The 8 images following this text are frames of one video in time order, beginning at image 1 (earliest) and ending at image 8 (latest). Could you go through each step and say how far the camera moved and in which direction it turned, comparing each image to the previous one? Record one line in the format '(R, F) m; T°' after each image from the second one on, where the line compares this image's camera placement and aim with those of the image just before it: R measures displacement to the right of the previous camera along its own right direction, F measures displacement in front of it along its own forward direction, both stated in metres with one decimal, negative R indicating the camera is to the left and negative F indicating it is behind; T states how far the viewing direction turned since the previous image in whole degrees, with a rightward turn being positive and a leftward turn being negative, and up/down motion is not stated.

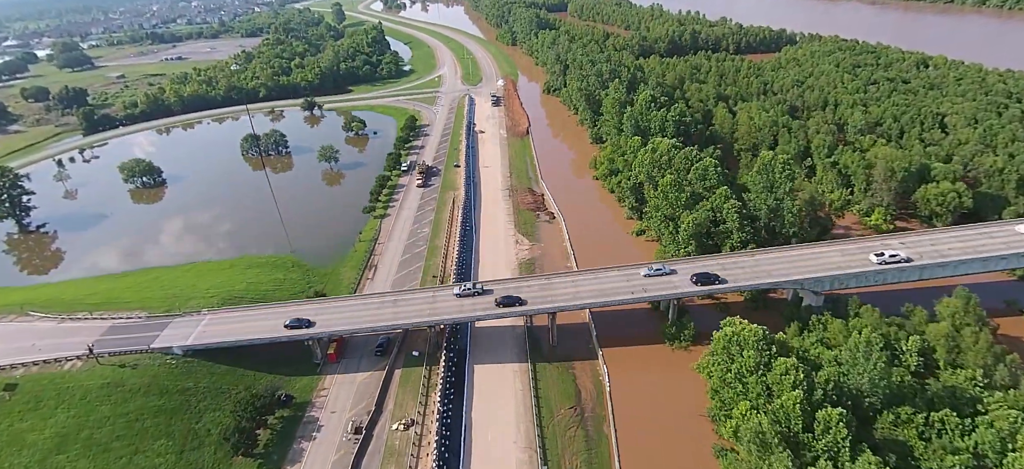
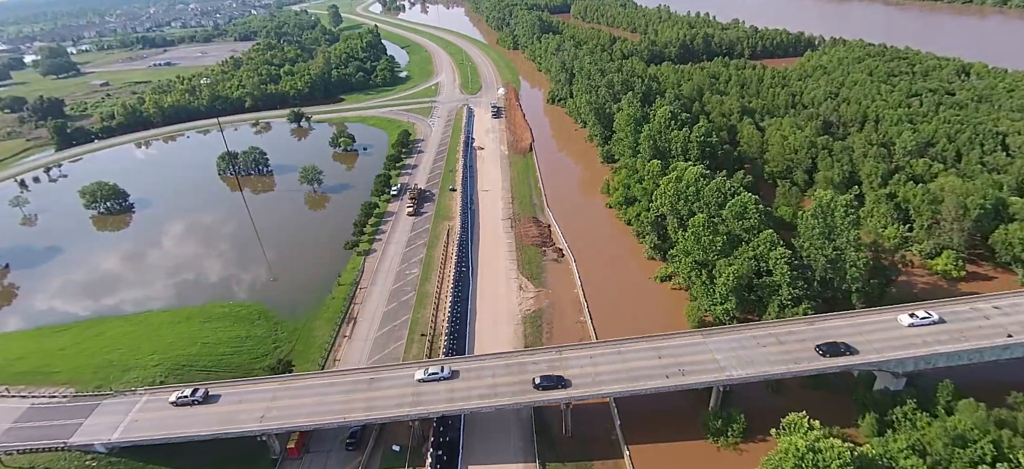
(-0.1, +8.5) m; 0°
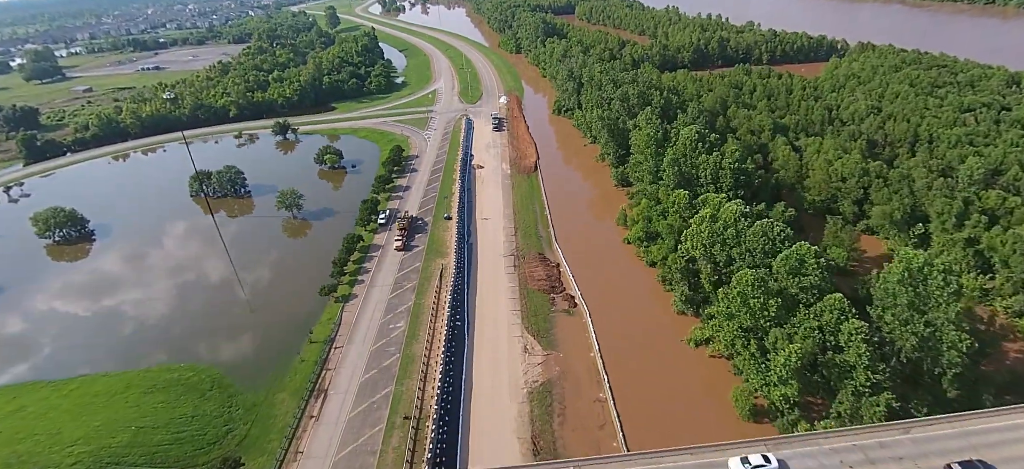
(-0.1, +8.5) m; 0°
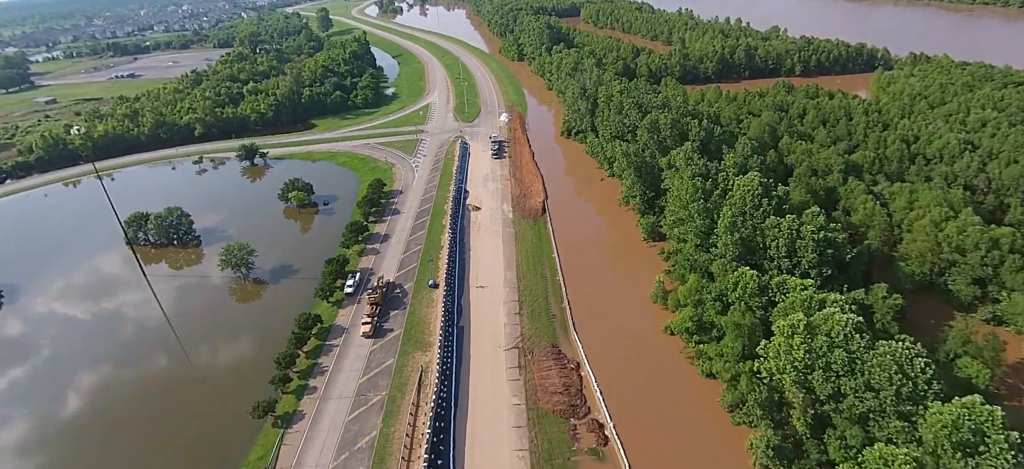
(-0.3, +14.1) m; 0°
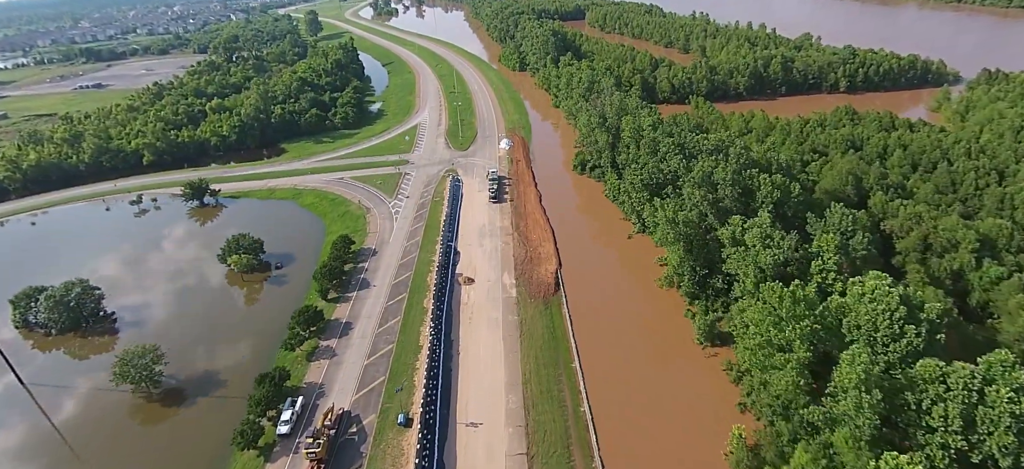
(-0.4, +15.2) m; 0°
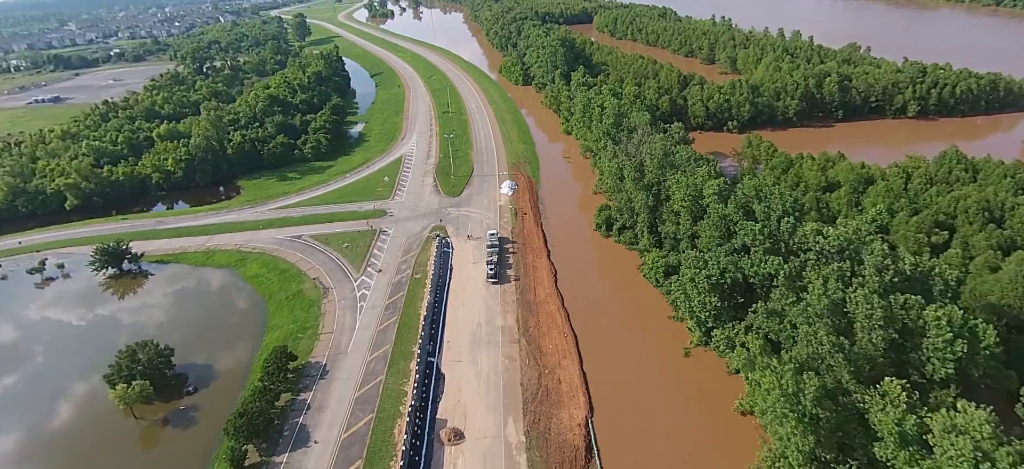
(-0.5, +16.5) m; 0°
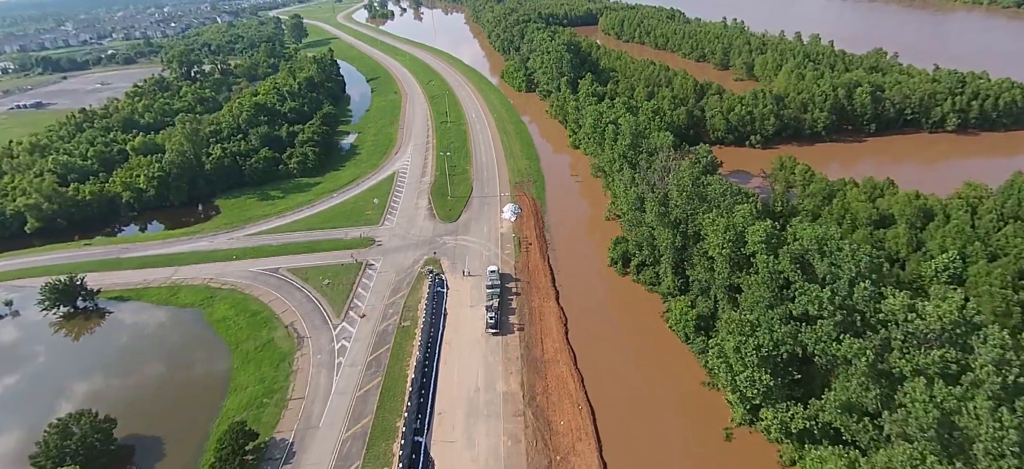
(-0.2, +6.8) m; 0°
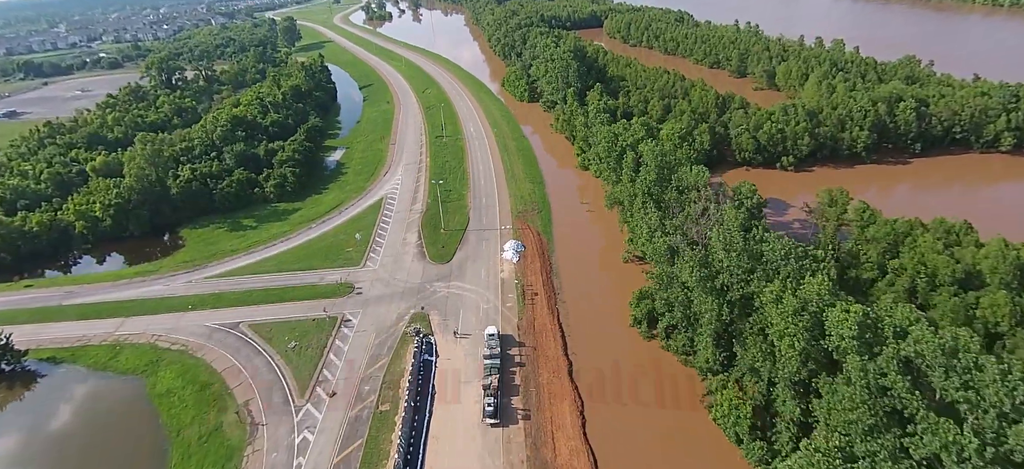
(-0.2, +8.2) m; 0°
